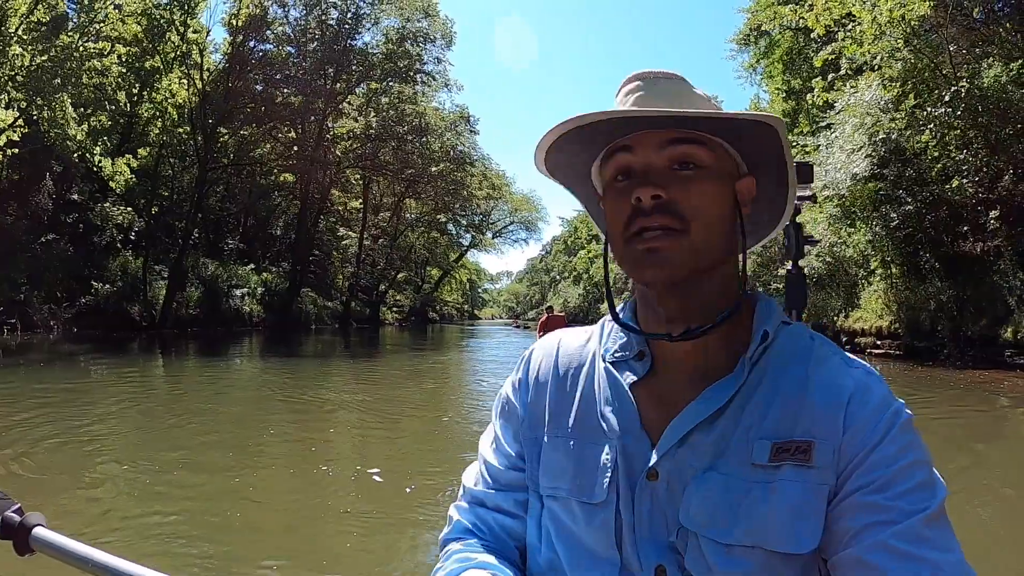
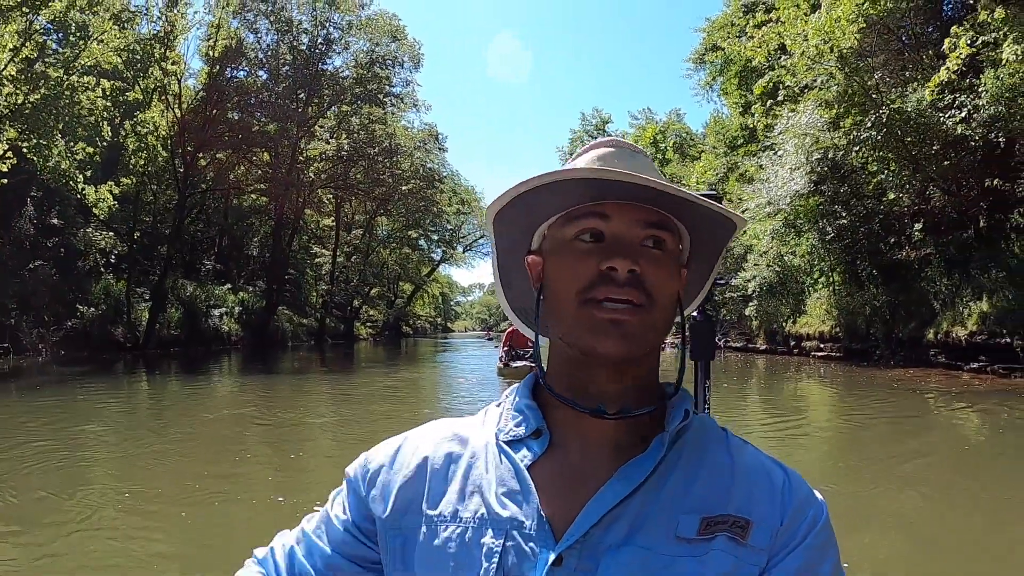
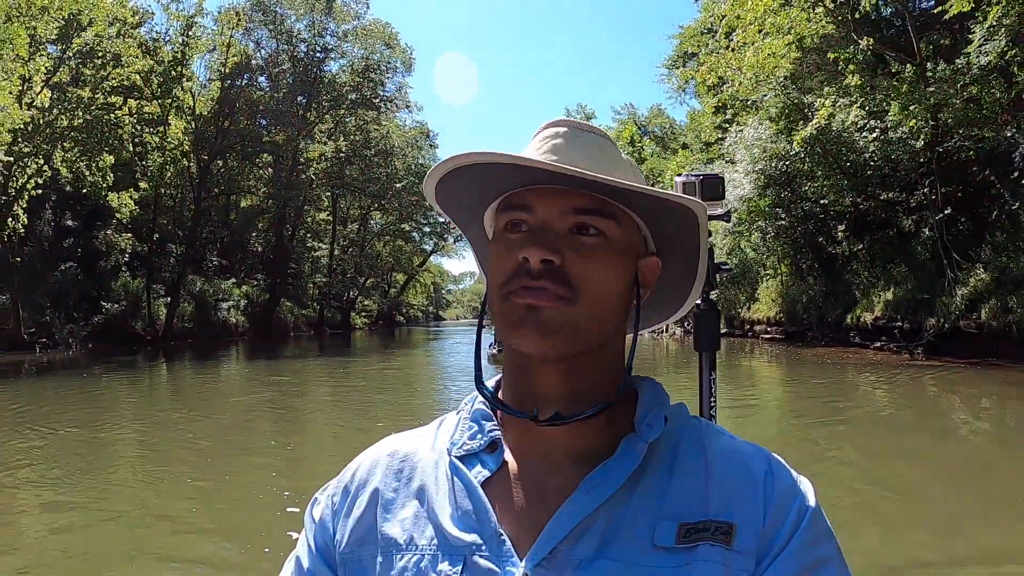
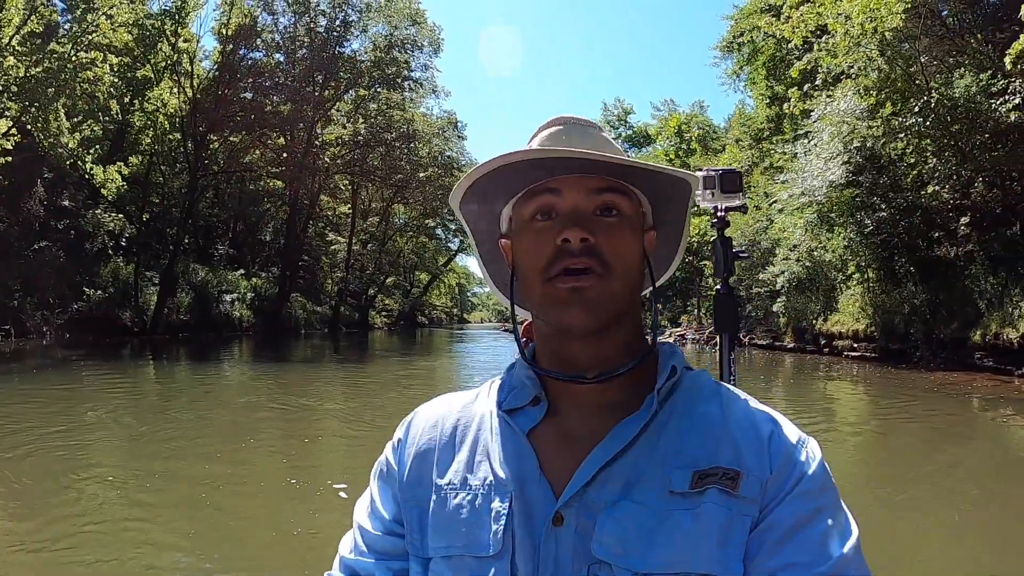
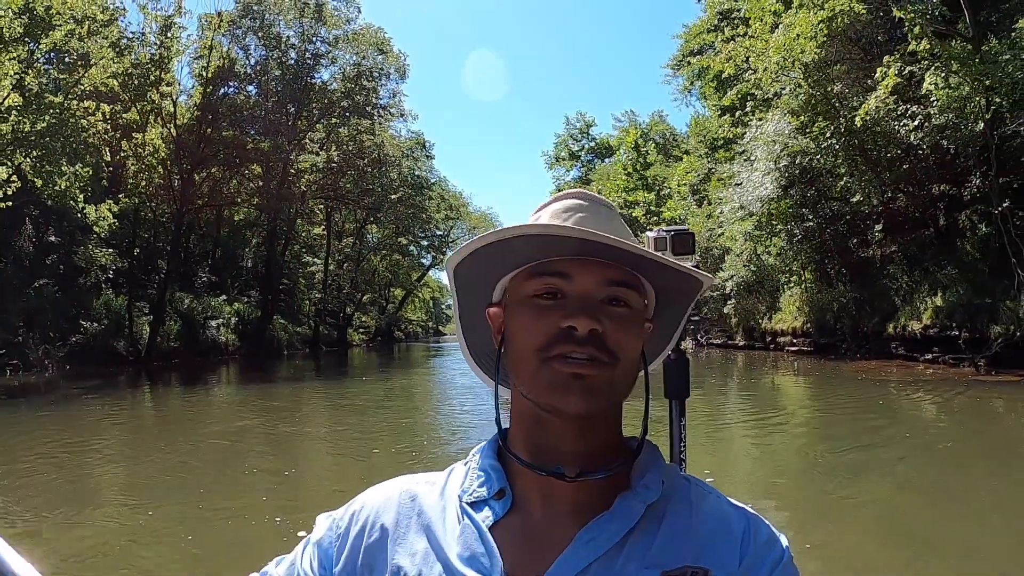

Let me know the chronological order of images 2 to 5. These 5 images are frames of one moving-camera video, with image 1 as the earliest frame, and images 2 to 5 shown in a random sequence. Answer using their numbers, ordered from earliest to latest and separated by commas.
4, 2, 5, 3
